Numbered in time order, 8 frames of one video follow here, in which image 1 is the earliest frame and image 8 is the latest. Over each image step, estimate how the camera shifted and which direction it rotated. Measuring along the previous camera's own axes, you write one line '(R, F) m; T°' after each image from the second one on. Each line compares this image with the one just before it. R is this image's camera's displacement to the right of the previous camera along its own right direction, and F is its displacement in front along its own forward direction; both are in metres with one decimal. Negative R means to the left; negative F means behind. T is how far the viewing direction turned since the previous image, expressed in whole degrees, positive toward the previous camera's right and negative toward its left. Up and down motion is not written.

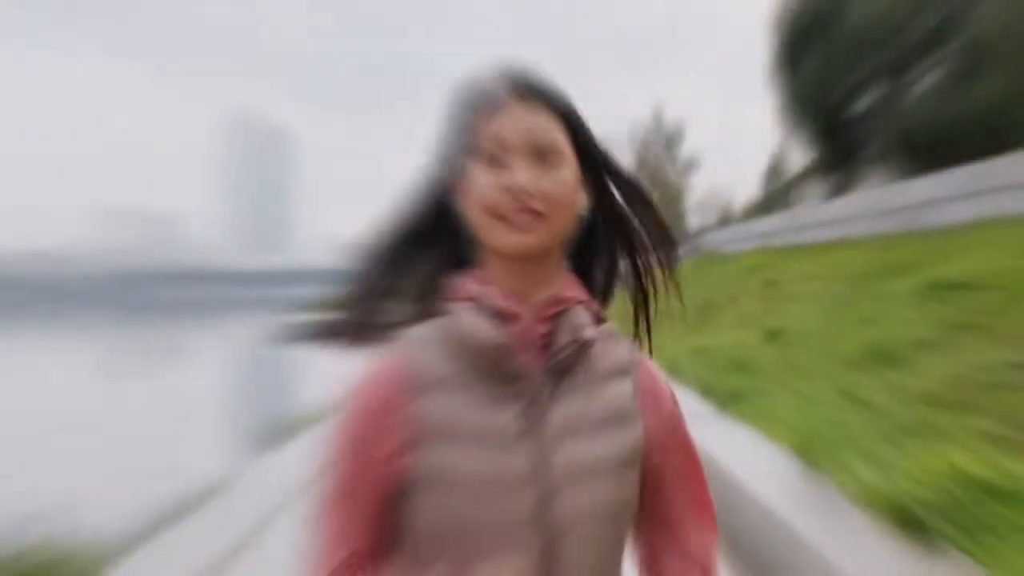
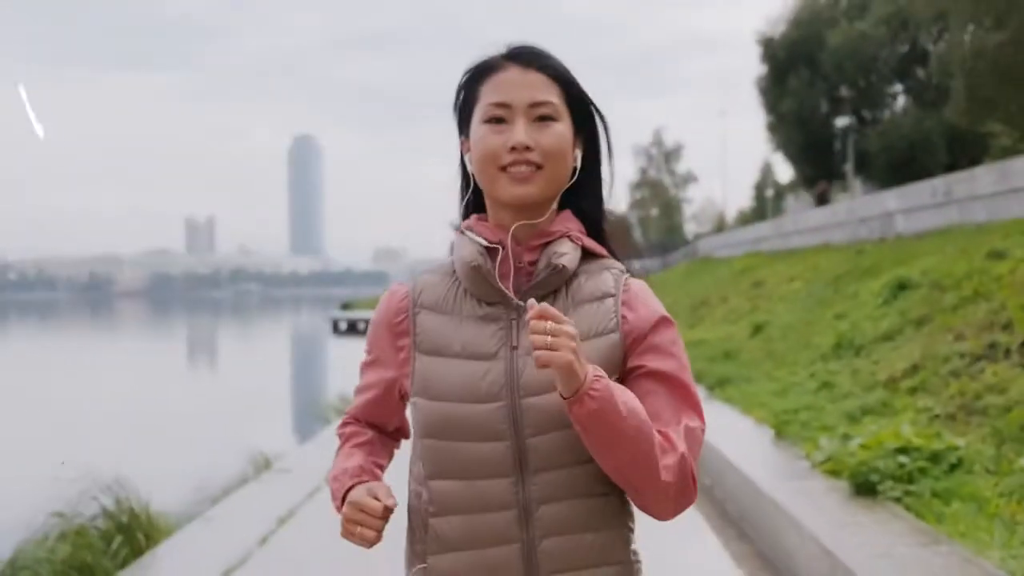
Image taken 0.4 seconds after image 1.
(-0.1, -0.8) m; 0°
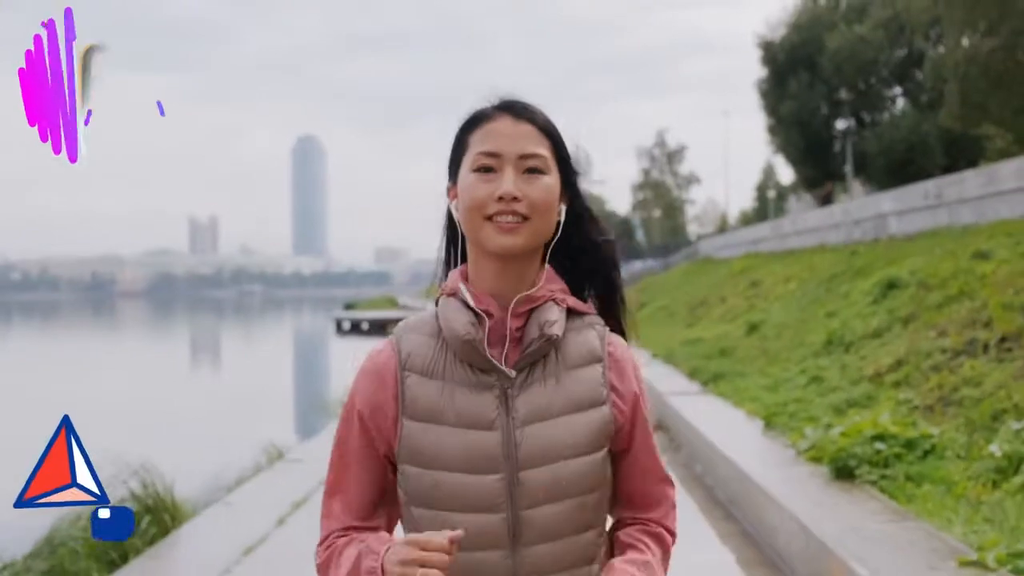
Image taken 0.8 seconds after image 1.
(0.0, -0.3) m; 0°
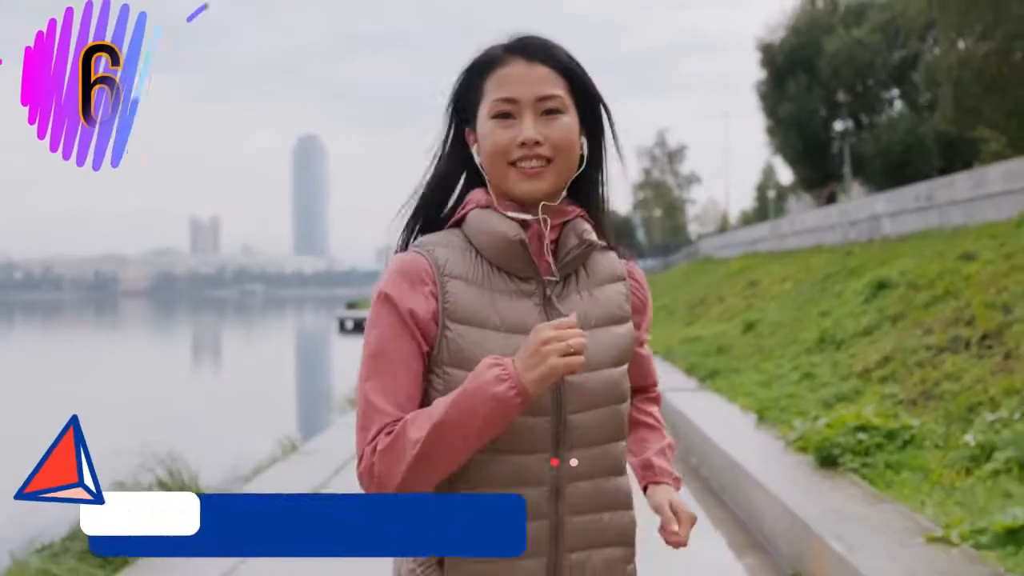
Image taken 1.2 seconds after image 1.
(0.0, -0.3) m; 0°
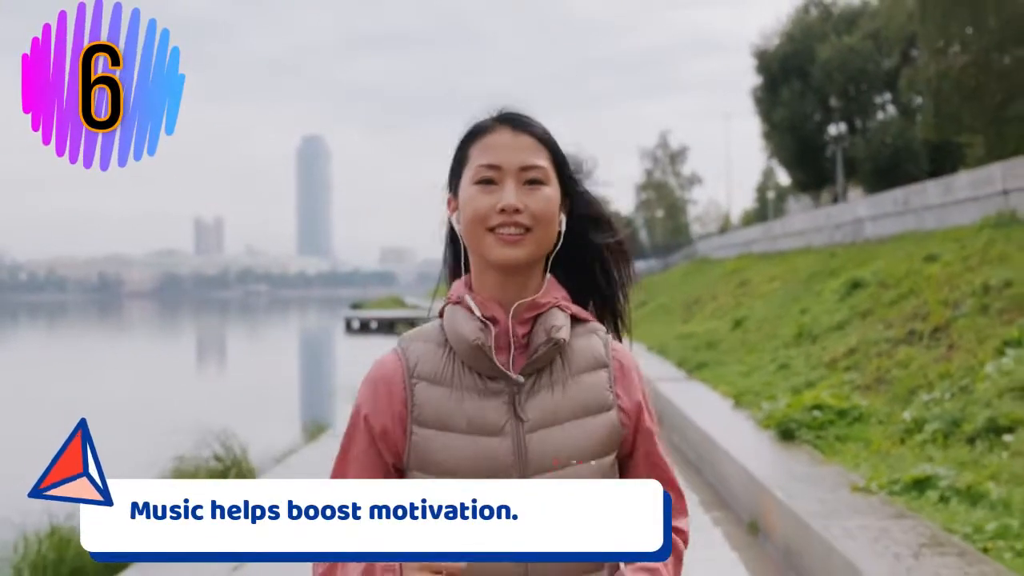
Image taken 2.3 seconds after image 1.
(0.0, -0.9) m; 0°
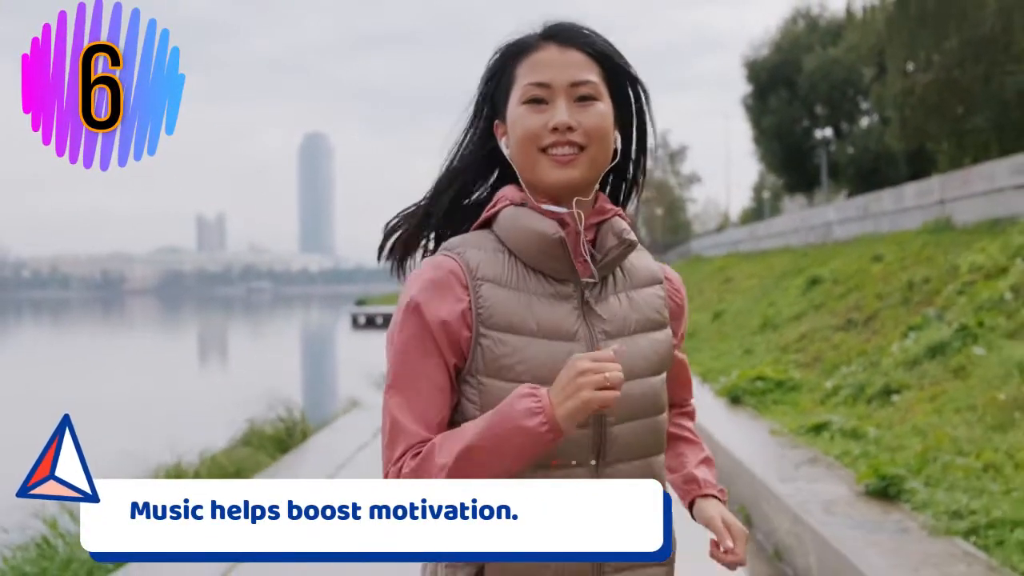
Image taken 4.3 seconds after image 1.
(0.0, -1.5) m; 0°
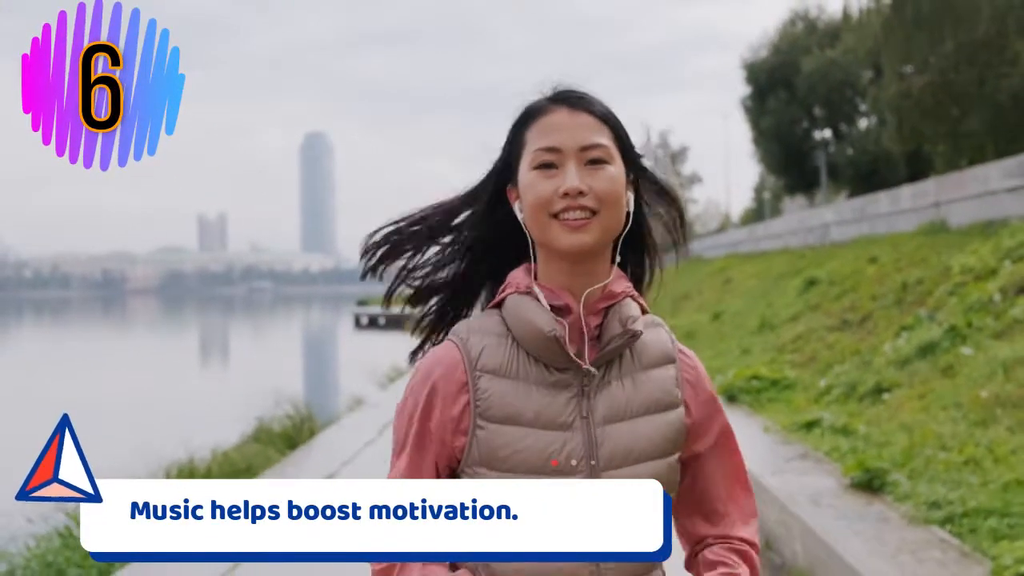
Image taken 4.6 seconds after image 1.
(0.0, -0.2) m; 0°
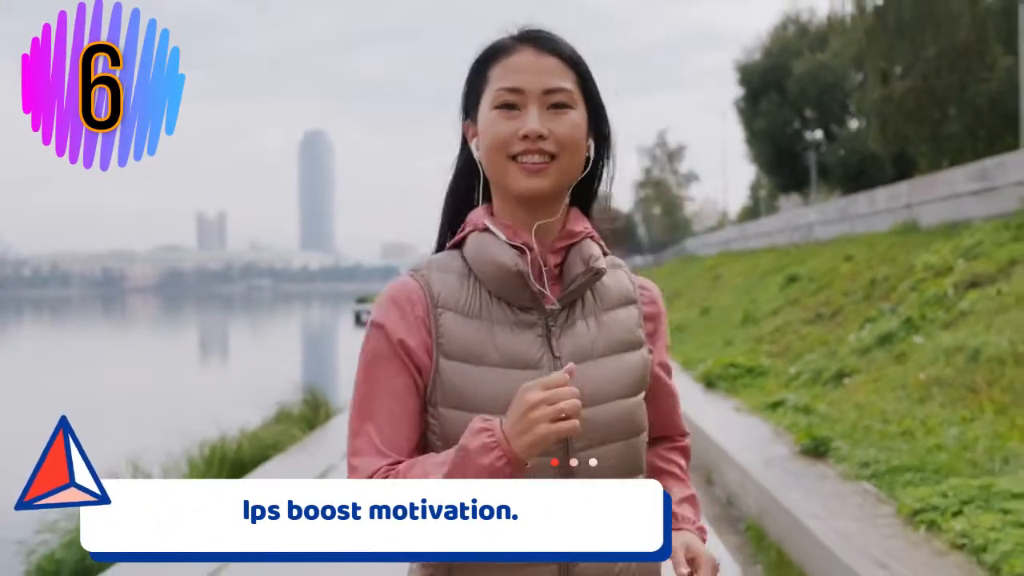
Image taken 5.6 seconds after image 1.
(0.0, -0.7) m; 0°
